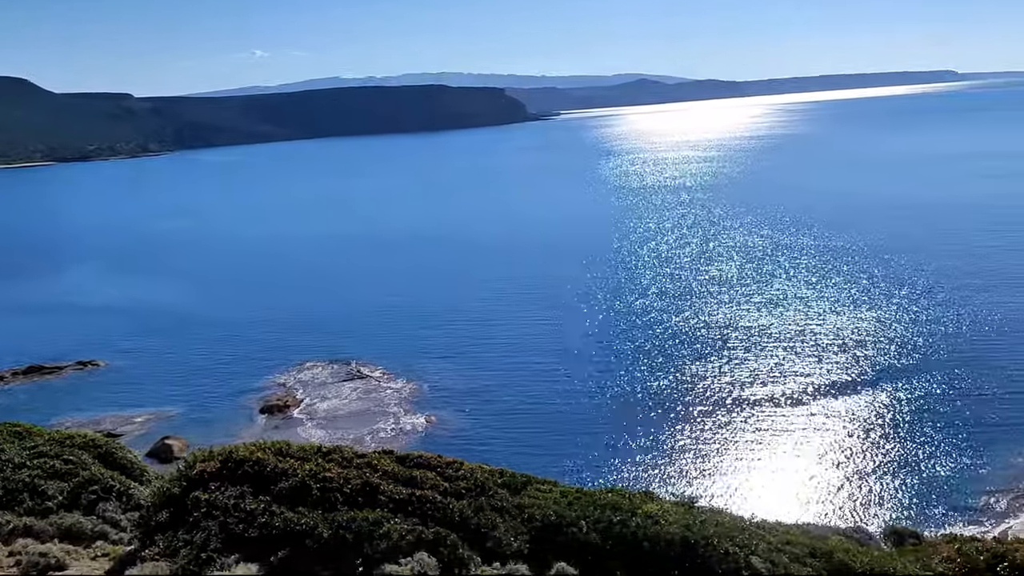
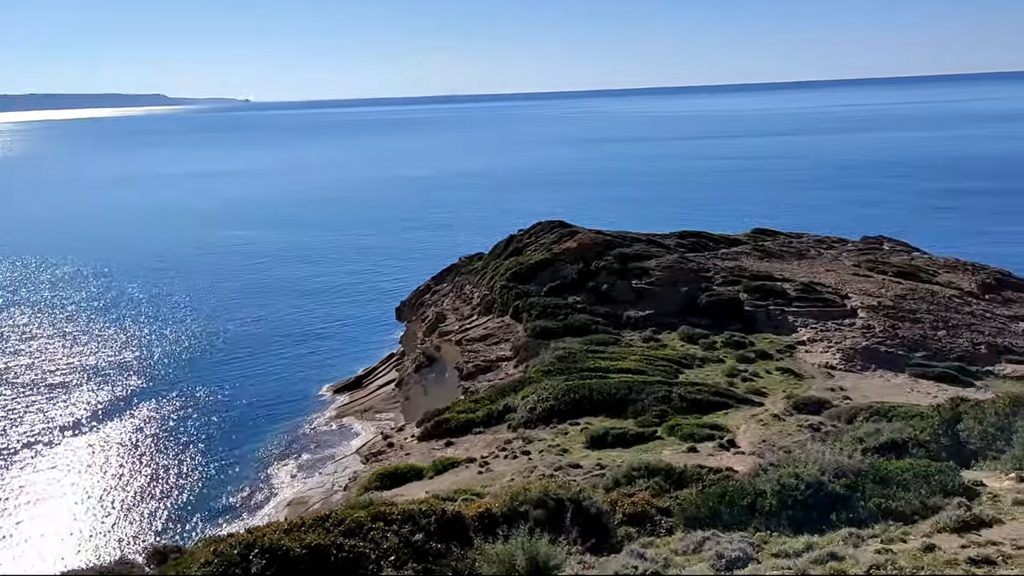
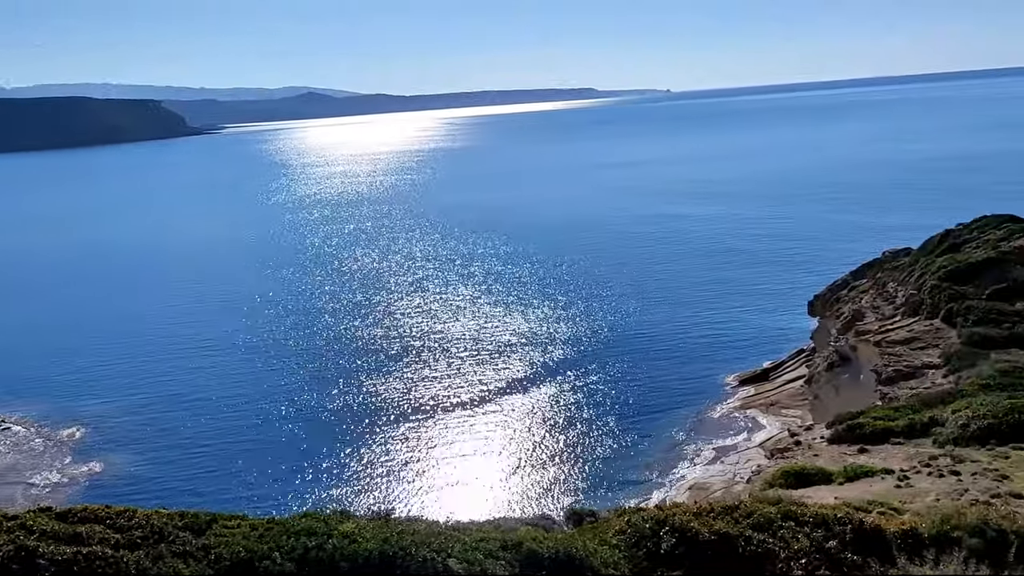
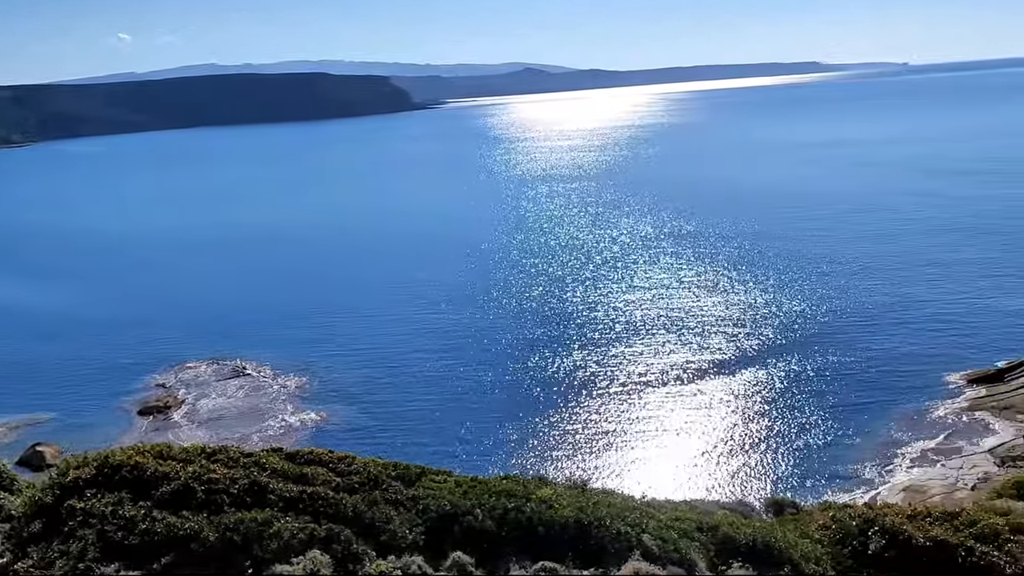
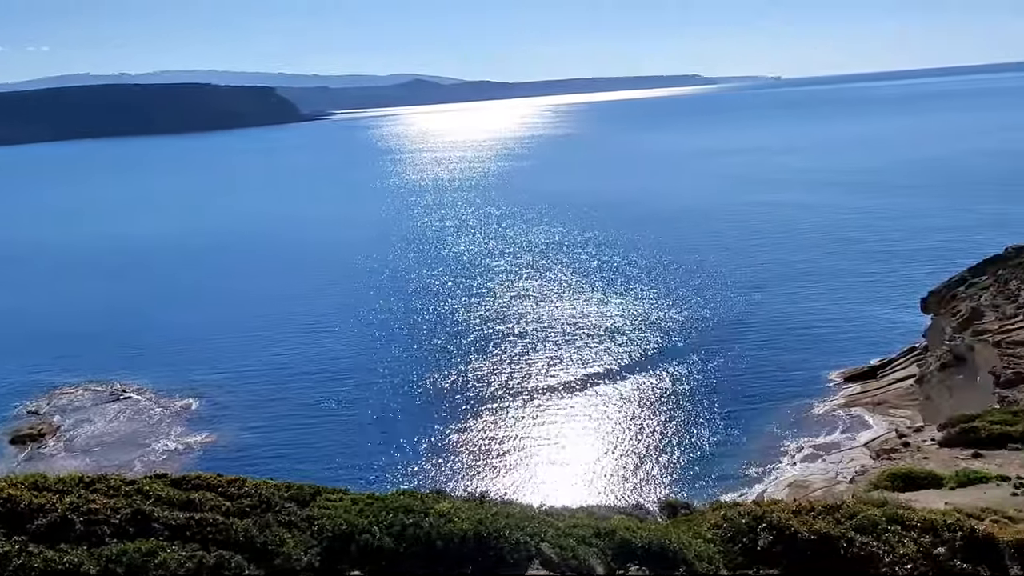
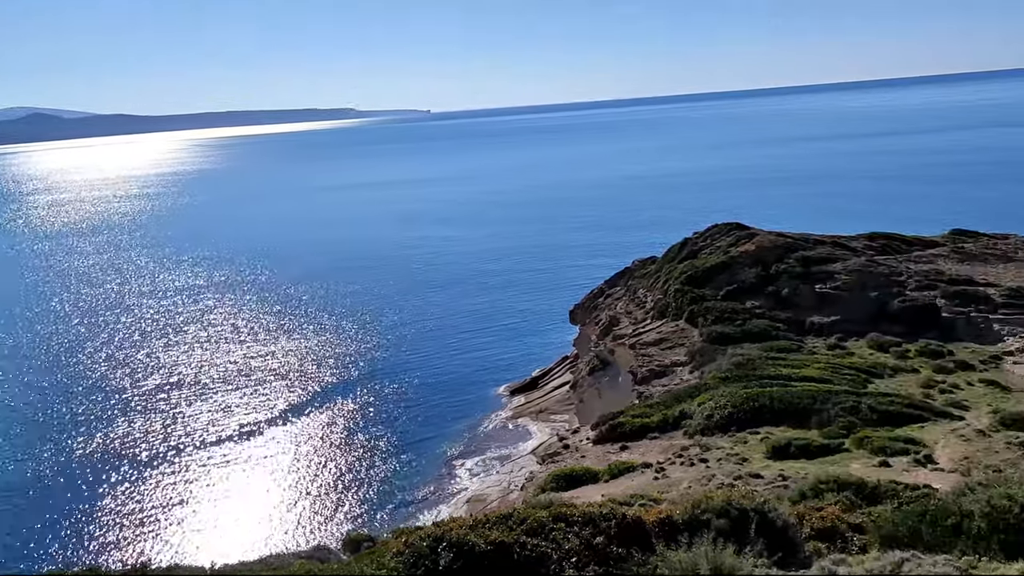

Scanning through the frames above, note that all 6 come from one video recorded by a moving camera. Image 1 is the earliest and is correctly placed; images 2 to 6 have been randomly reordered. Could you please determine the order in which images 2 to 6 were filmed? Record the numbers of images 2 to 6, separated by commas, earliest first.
4, 5, 3, 6, 2
